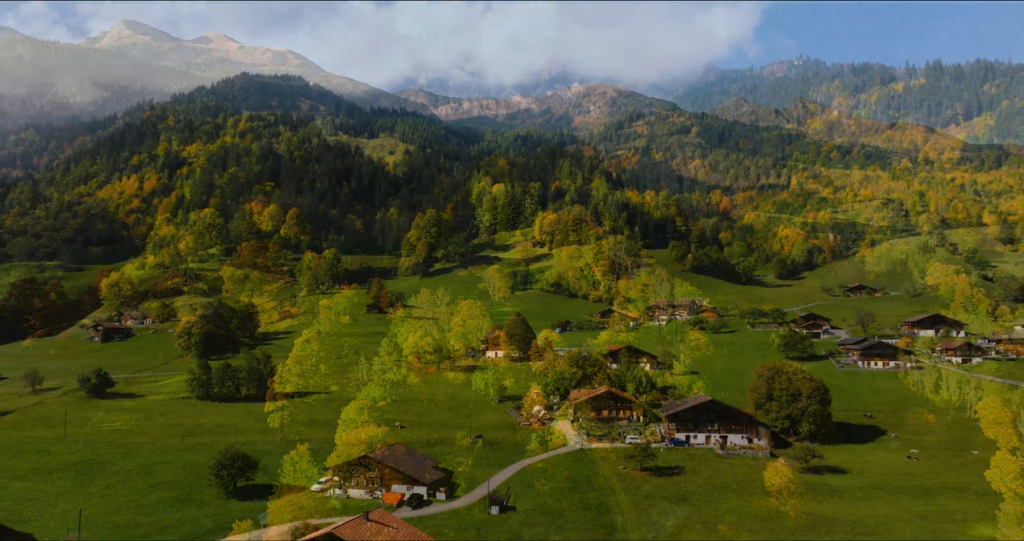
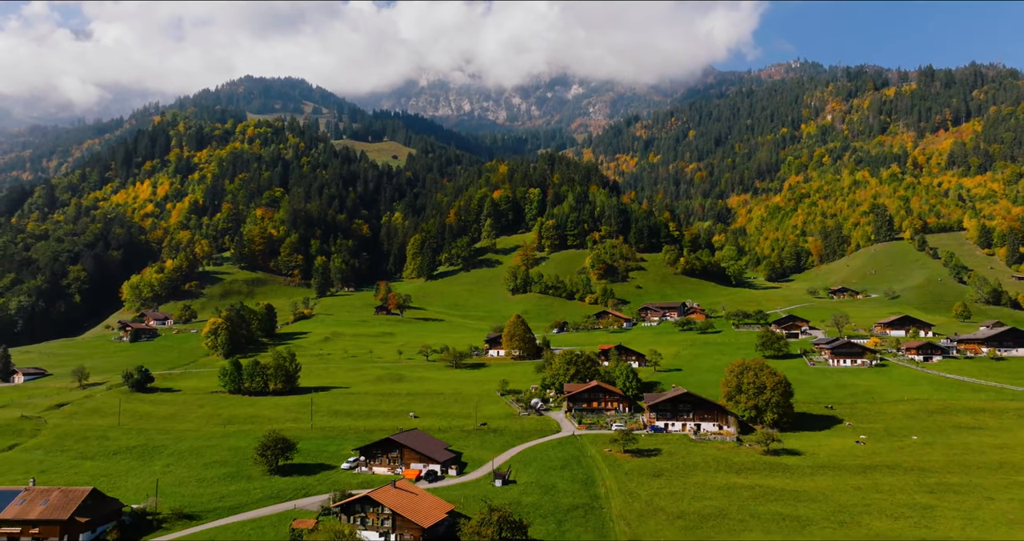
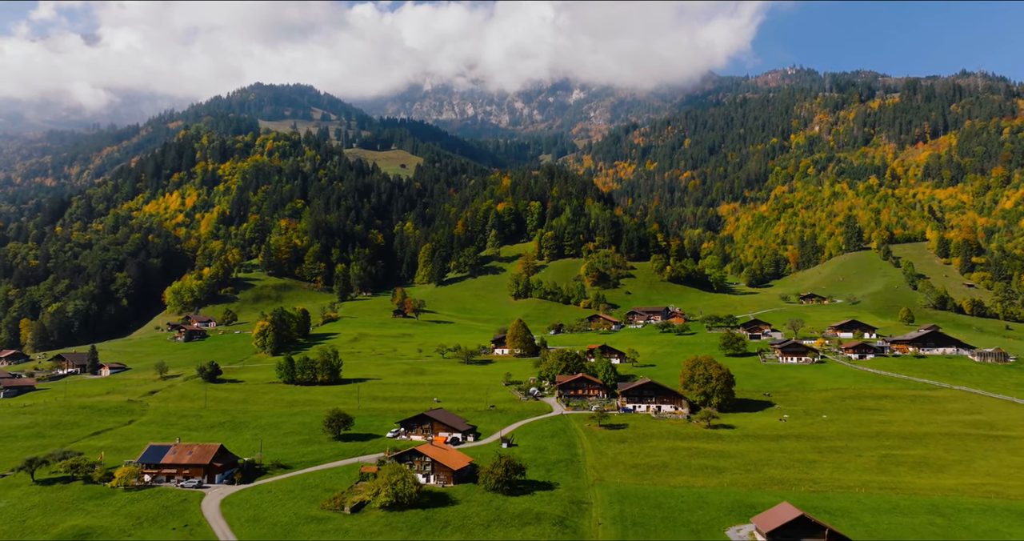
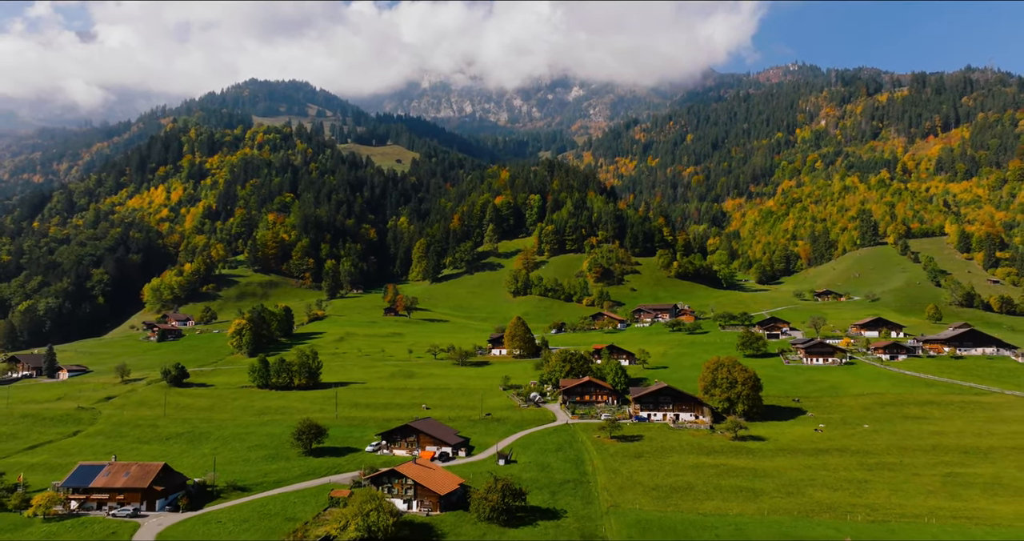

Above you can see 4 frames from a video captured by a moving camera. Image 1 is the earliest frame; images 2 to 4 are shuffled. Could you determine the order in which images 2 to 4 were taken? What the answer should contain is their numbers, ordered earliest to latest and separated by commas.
2, 4, 3
